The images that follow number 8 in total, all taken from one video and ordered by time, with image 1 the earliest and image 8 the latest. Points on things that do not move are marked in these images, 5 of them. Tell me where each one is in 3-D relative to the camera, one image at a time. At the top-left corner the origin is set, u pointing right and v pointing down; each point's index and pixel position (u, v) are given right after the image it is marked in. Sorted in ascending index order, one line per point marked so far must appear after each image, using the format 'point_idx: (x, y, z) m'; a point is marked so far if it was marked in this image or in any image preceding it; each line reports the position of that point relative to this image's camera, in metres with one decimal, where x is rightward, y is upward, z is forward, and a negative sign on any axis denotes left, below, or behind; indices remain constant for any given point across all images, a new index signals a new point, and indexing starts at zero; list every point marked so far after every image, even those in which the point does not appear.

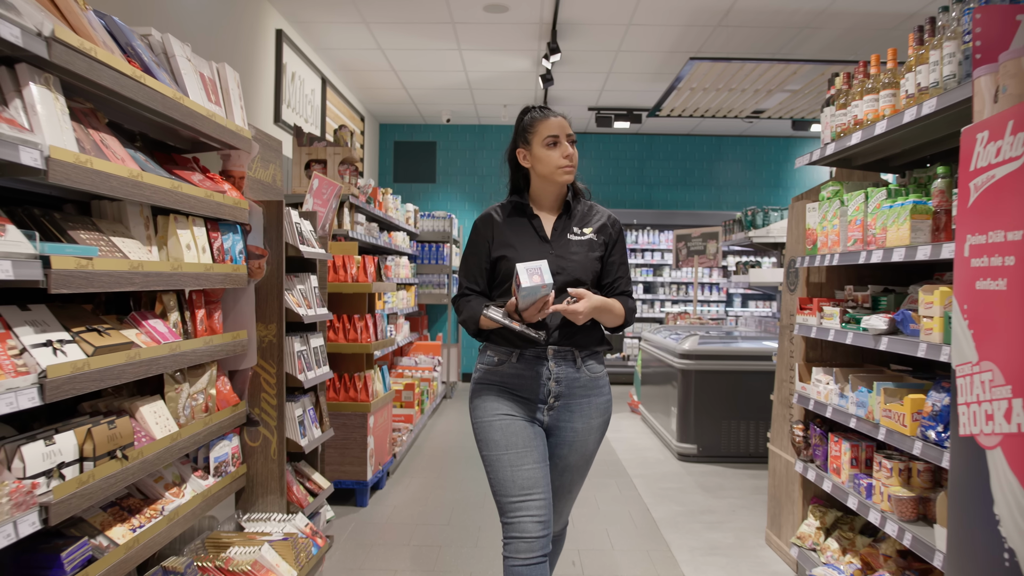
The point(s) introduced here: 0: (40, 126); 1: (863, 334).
0: (-0.8, +0.3, +1.5) m
1: (+0.9, -0.1, +2.1) m
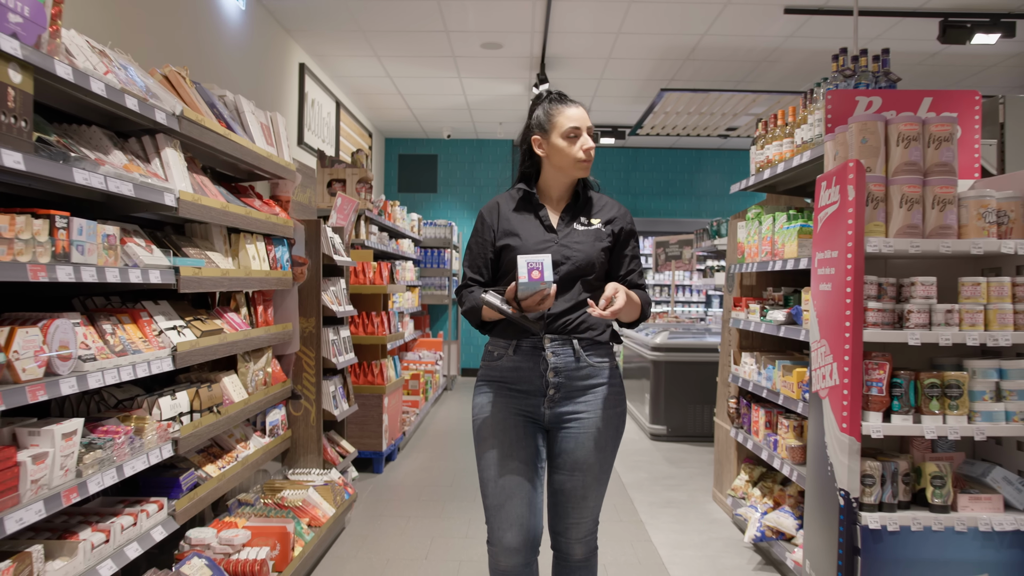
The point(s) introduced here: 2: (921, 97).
0: (-0.9, +0.3, +2.1) m
1: (+0.8, -0.1, +2.7) m
2: (+1.1, +0.5, +2.1) m
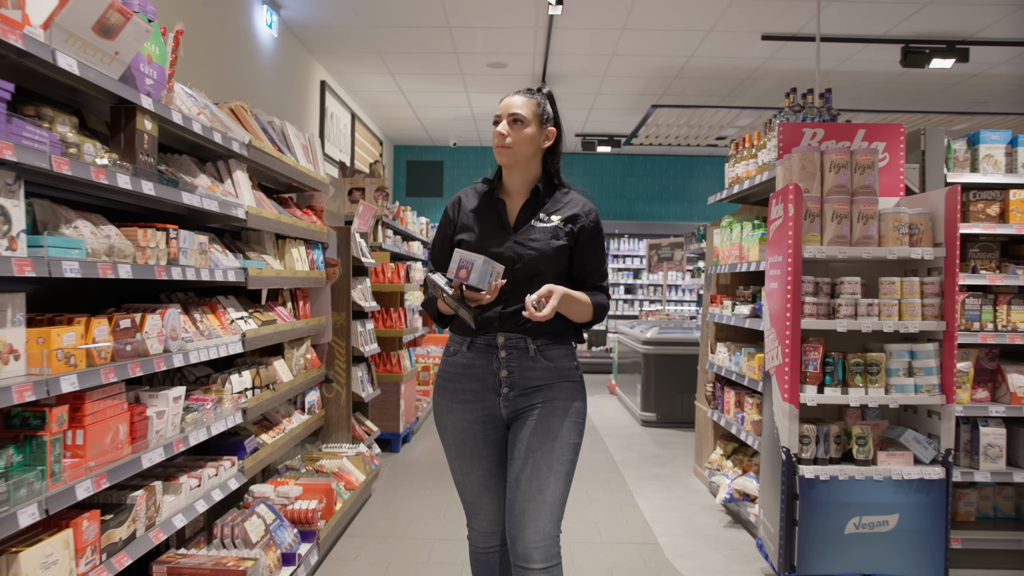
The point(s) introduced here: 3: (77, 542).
0: (-0.9, +0.3, +2.6) m
1: (+0.9, -0.1, +3.2) m
2: (+1.1, +0.5, +2.6) m
3: (-0.9, -0.5, +1.6) m
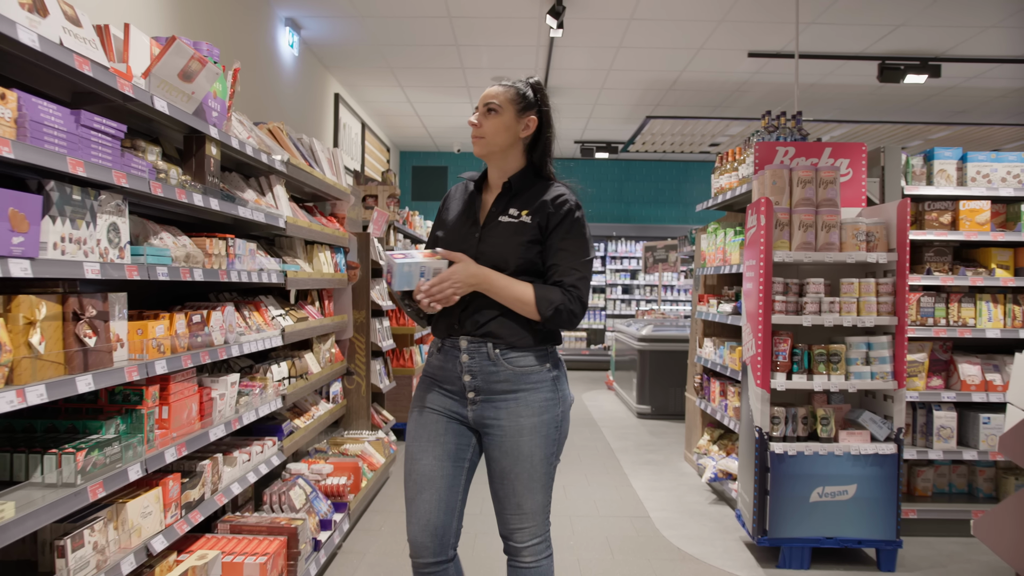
0: (-0.8, +0.3, +2.9) m
1: (+0.9, -0.1, +3.5) m
2: (+1.1, +0.5, +3.0) m
3: (-0.8, -0.5, +2.0) m
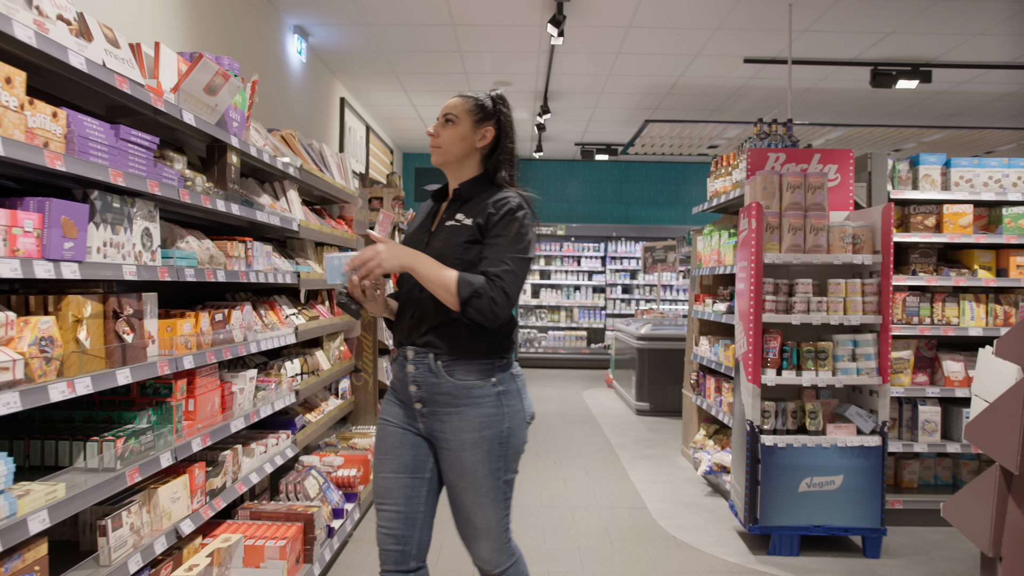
0: (-0.8, +0.3, +3.1) m
1: (+0.9, -0.1, +3.7) m
2: (+1.1, +0.5, +3.1) m
3: (-0.8, -0.5, +2.1) m
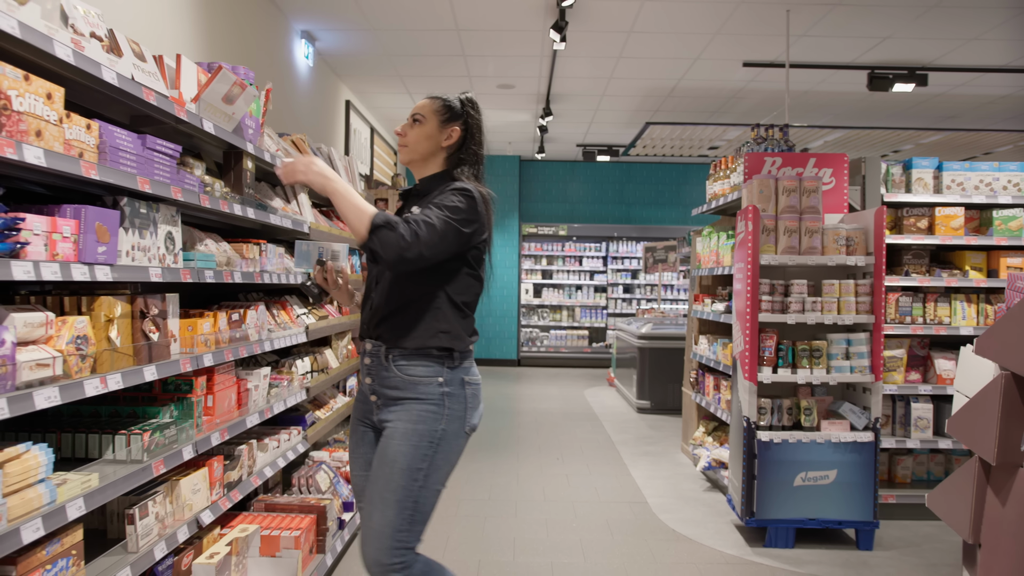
0: (-0.8, +0.3, +3.2) m
1: (+0.9, -0.1, +3.8) m
2: (+1.1, +0.5, +3.2) m
3: (-0.8, -0.5, +2.2) m
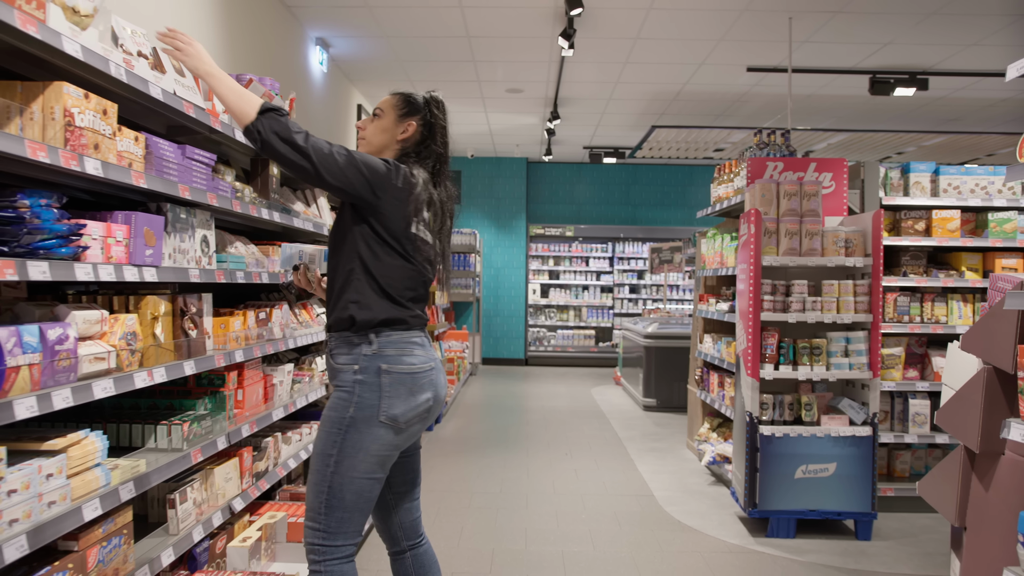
0: (-0.8, +0.3, +3.3) m
1: (+1.0, -0.1, +3.9) m
2: (+1.2, +0.5, +3.3) m
3: (-0.8, -0.5, +2.3) m
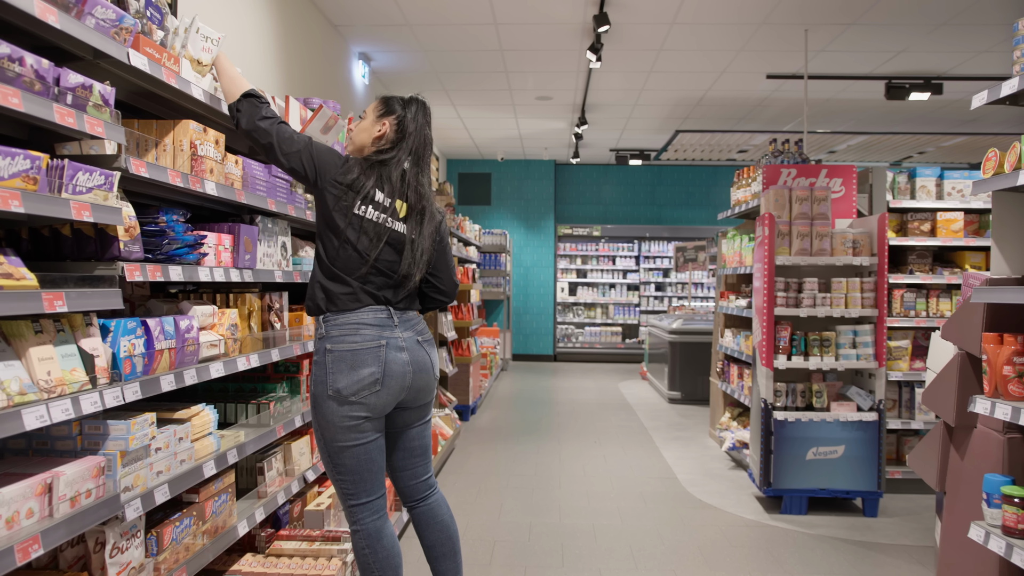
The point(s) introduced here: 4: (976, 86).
0: (-0.6, +0.3, +3.6) m
1: (+1.1, -0.1, +4.2) m
2: (+1.3, +0.5, +3.6) m
3: (-0.7, -0.5, +2.7) m
4: (+3.3, +1.4, +5.8) m
